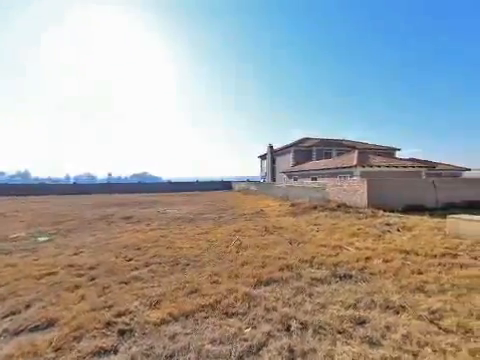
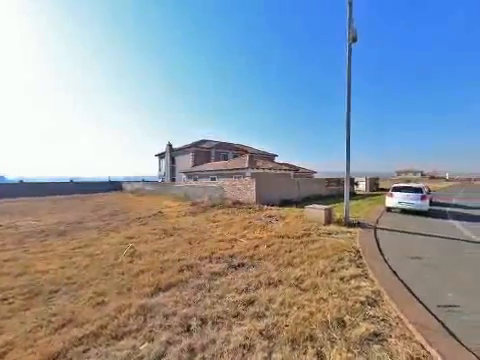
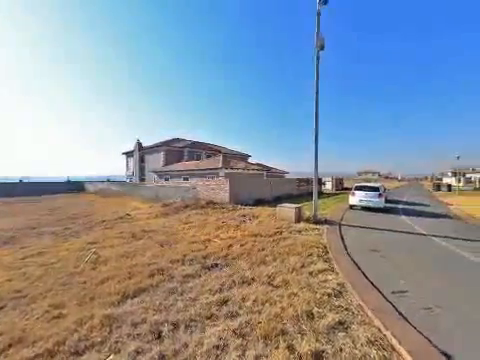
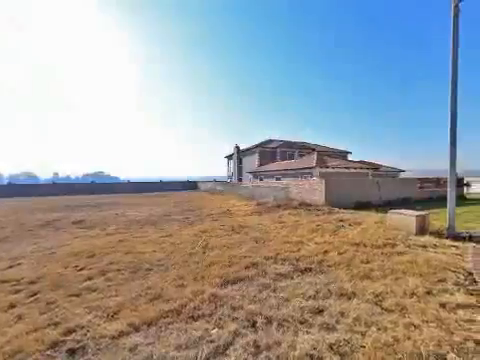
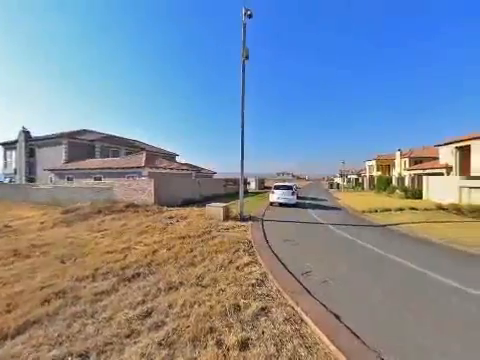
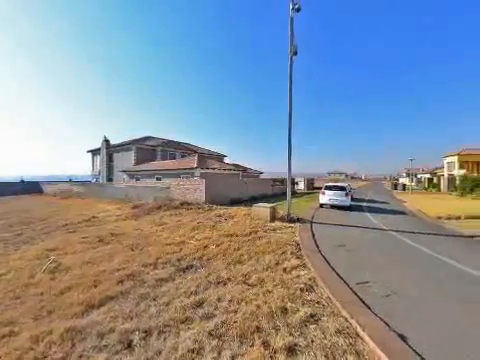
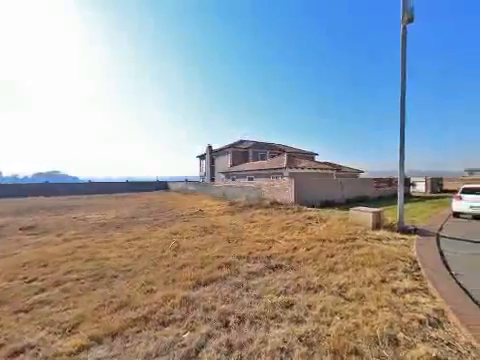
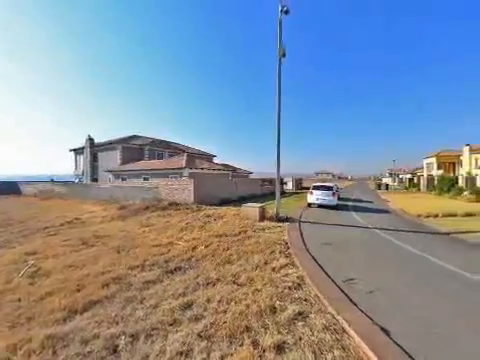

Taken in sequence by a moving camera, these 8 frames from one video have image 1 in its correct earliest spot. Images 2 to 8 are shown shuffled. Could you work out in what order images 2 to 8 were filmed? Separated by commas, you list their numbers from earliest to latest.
4, 7, 2, 3, 6, 8, 5
